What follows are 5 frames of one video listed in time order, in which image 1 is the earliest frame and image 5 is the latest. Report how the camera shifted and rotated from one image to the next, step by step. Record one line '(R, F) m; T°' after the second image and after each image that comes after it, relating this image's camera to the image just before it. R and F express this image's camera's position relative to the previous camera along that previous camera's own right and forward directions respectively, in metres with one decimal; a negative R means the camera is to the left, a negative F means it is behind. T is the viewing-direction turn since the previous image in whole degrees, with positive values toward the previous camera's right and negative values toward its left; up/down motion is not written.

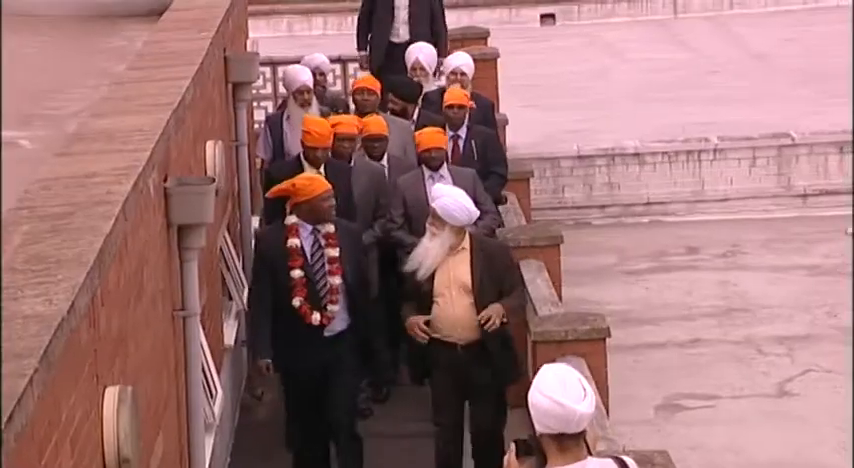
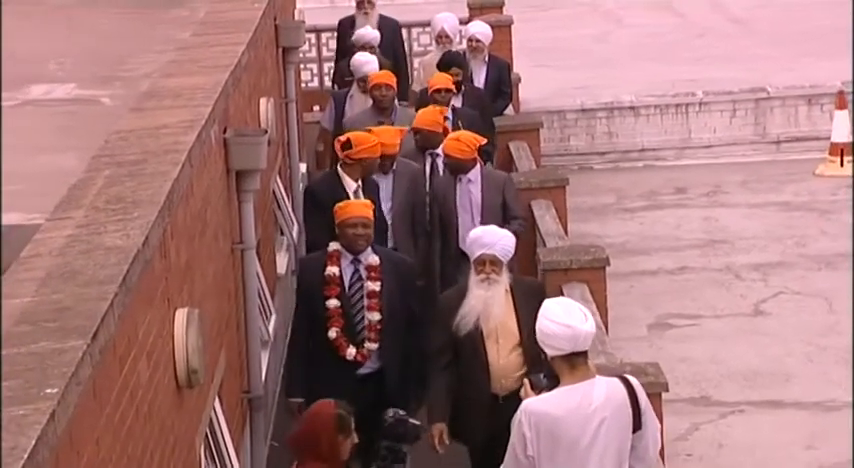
(-0.1, -1.1) m; -1°
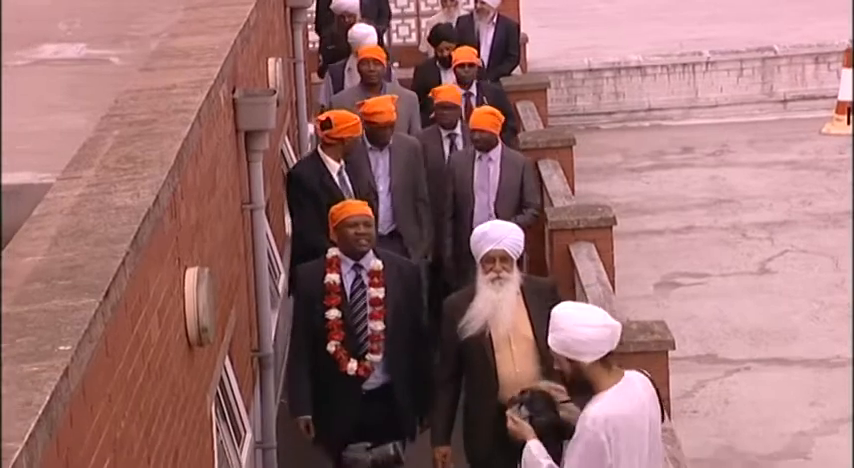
(0.0, -0.1) m; 0°
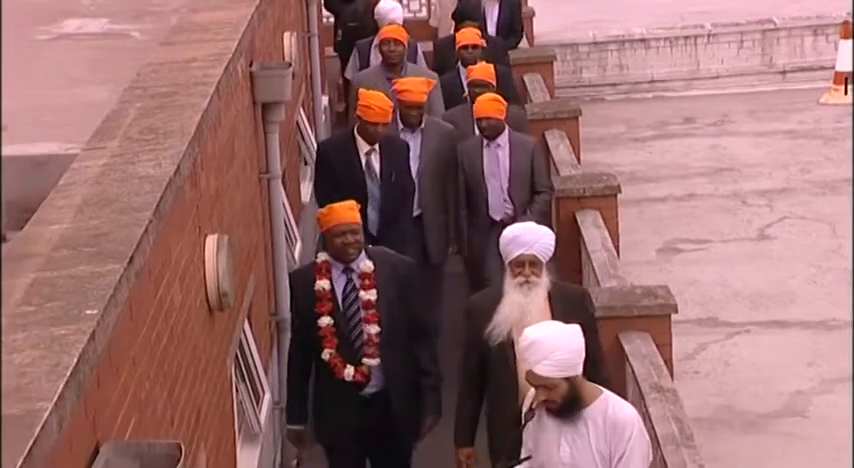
(-0.1, -0.3) m; 0°
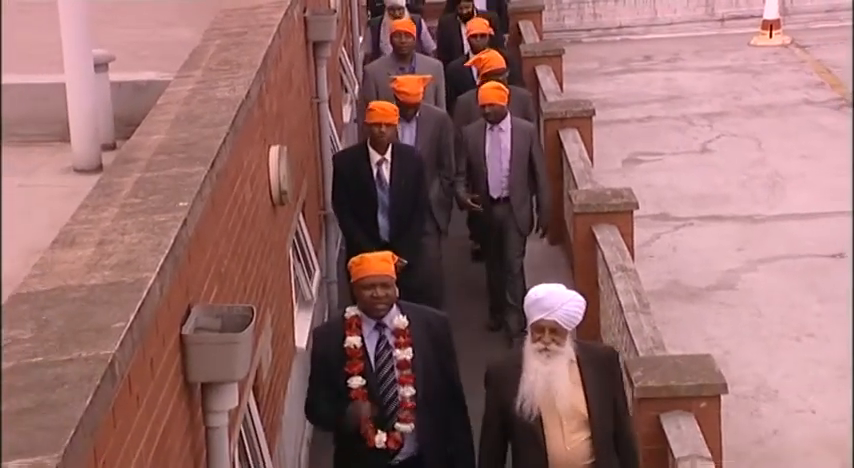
(-0.4, -2.2) m; +1°
